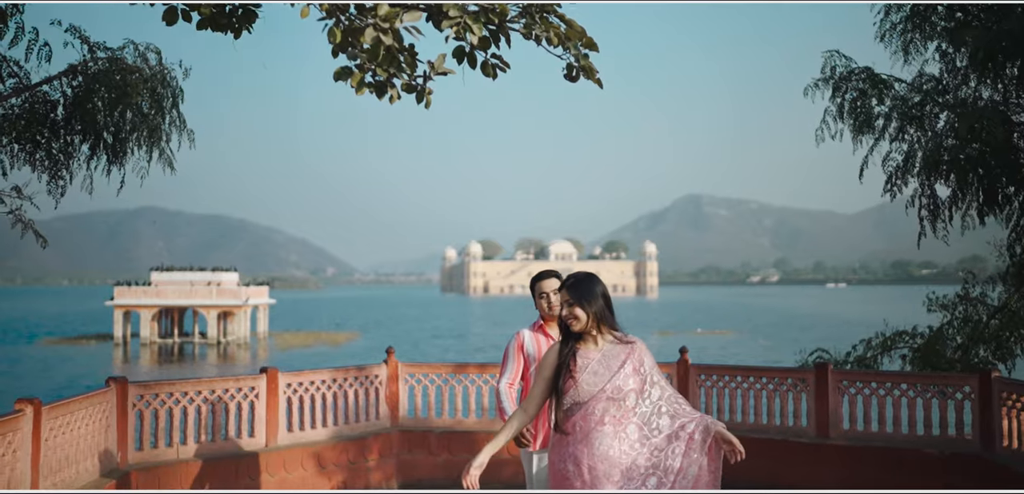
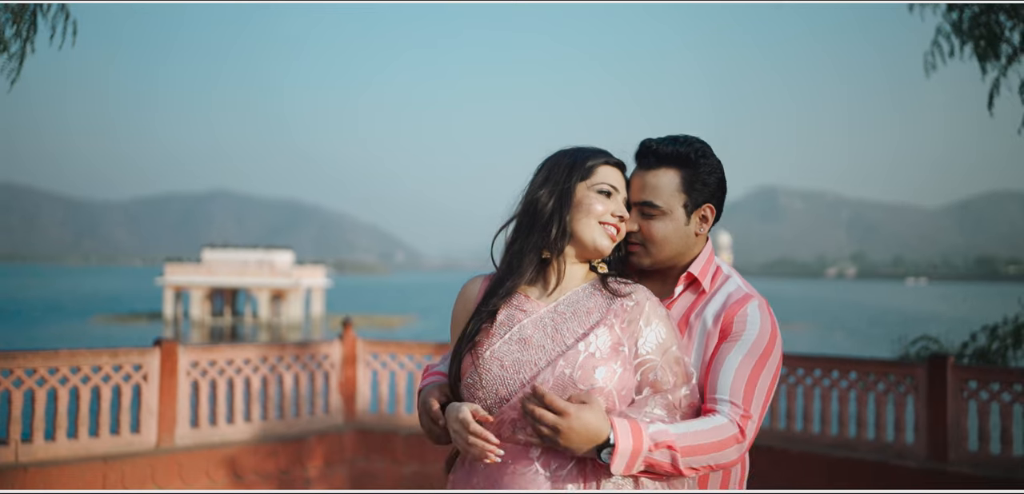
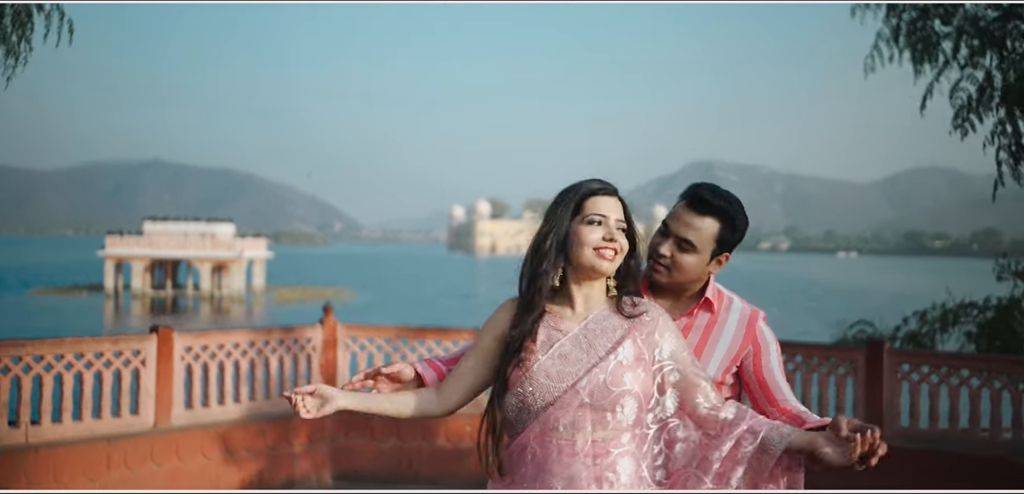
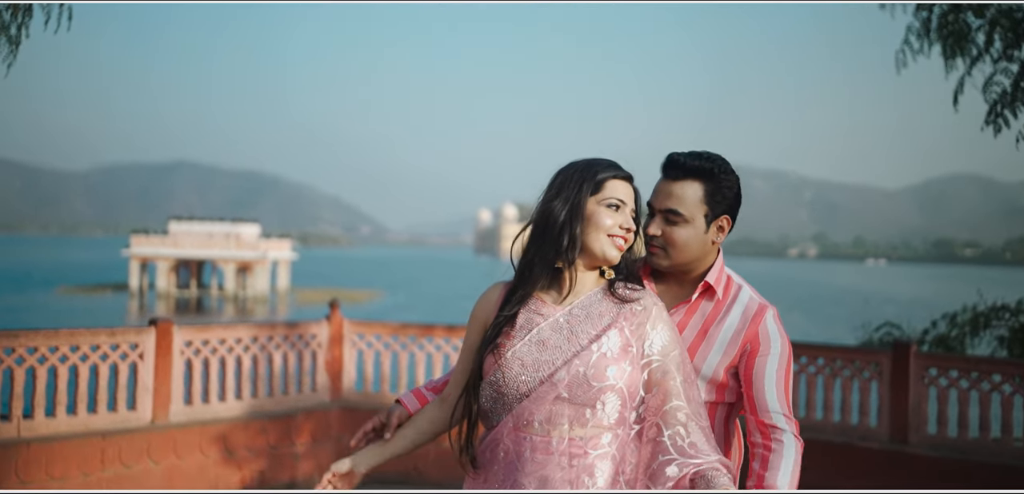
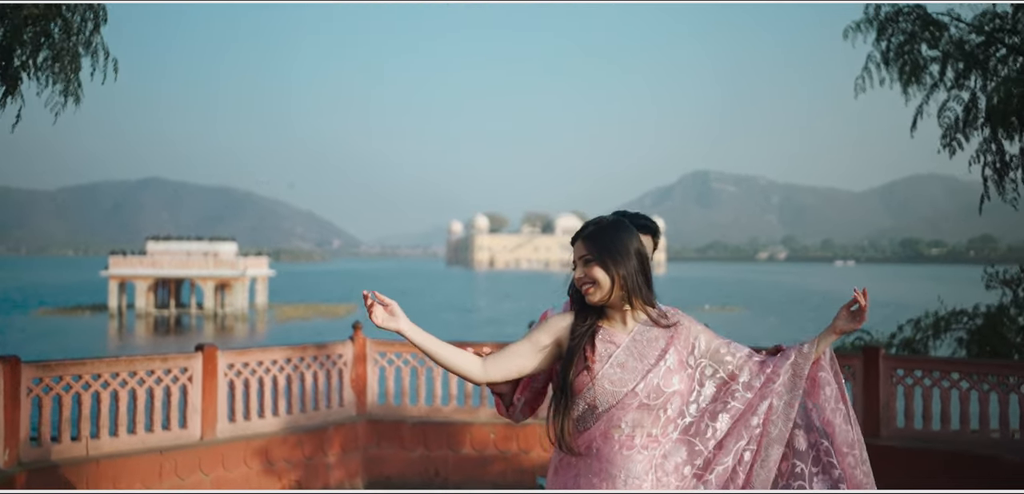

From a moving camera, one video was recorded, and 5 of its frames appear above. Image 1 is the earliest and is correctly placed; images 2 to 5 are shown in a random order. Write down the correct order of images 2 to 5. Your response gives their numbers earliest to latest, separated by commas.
5, 3, 4, 2
